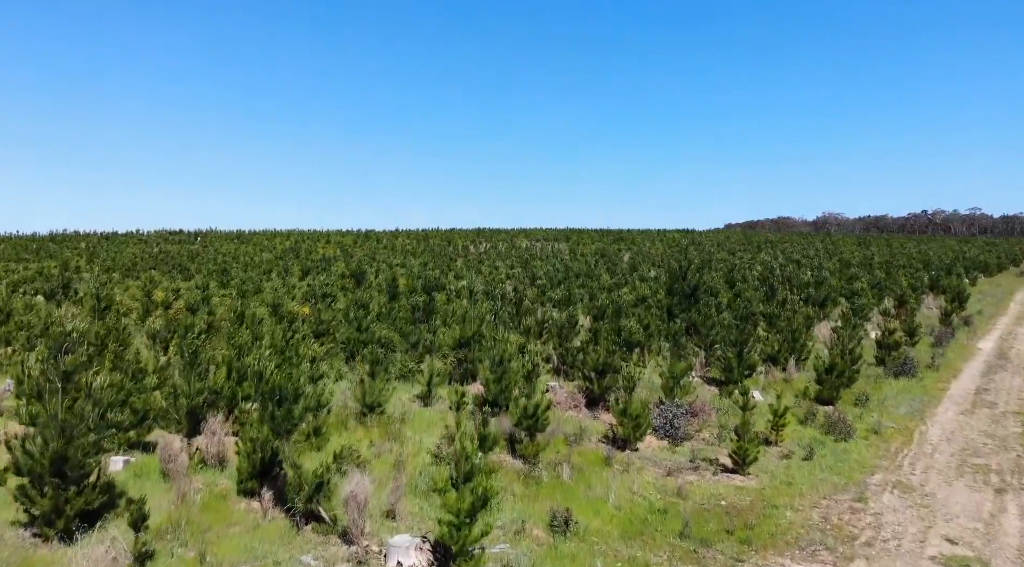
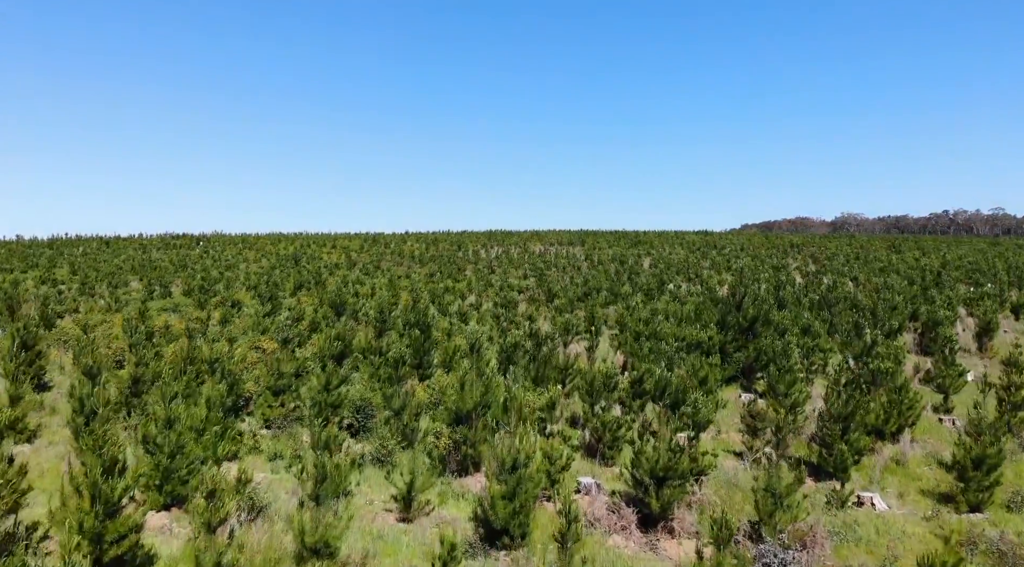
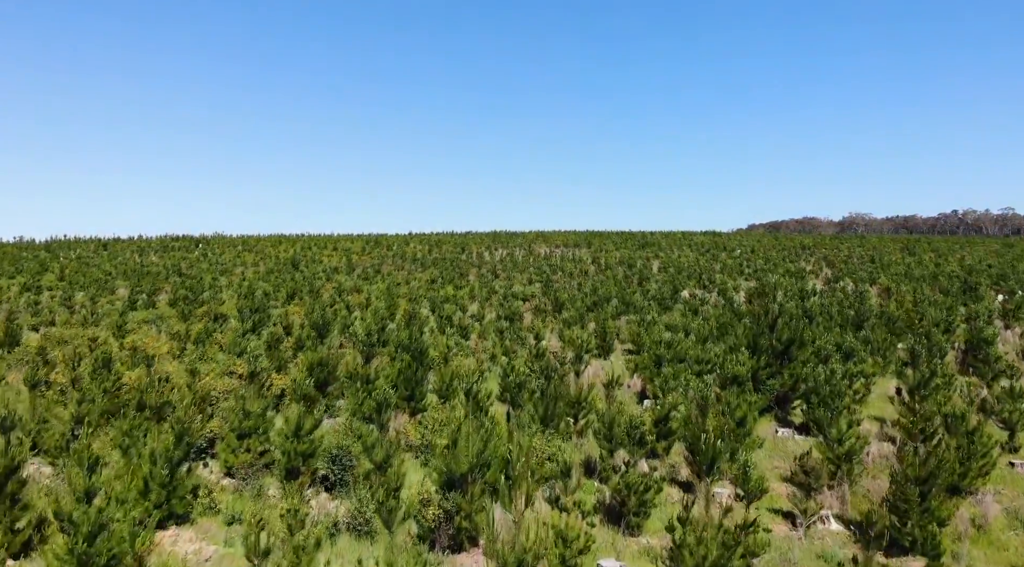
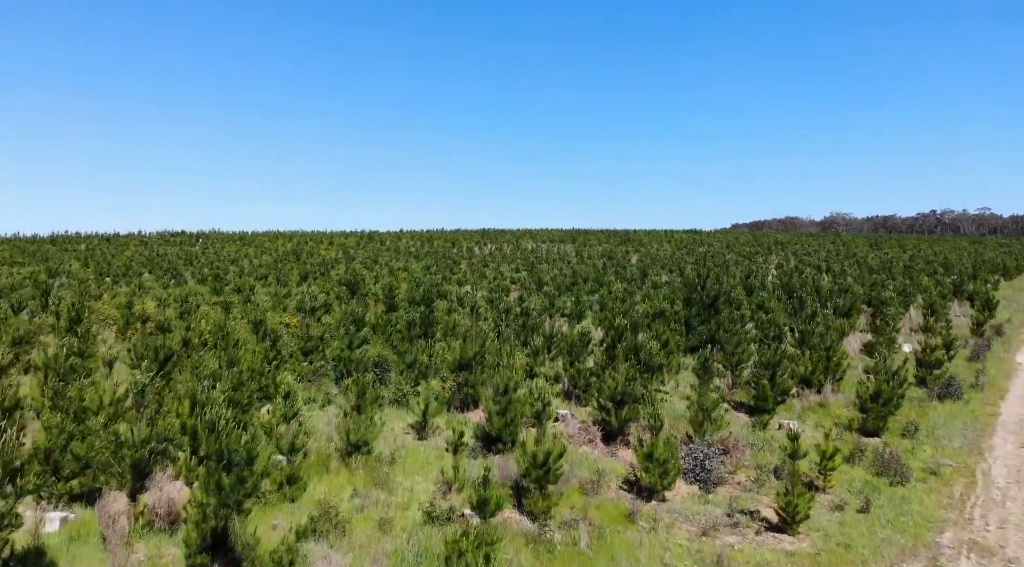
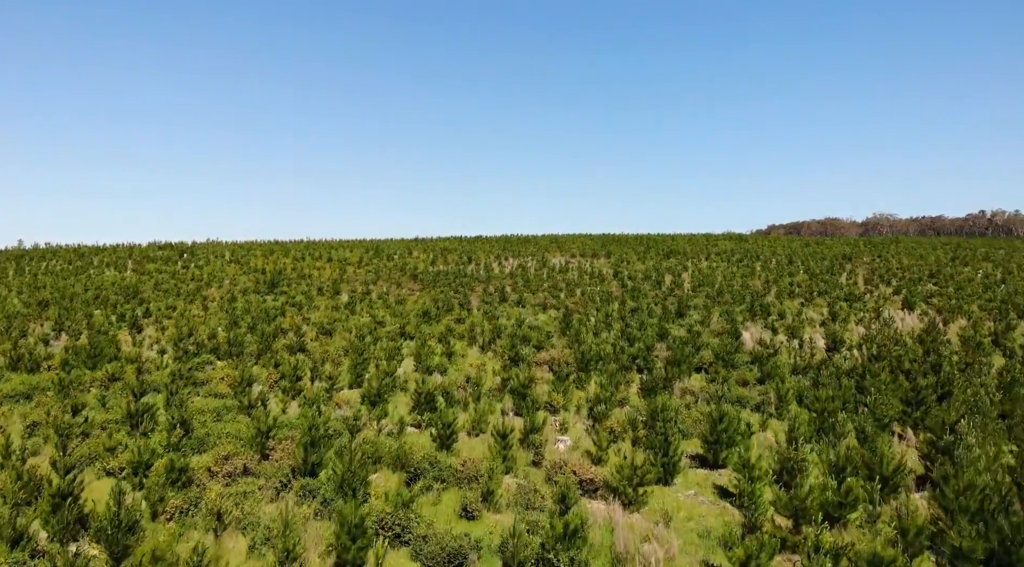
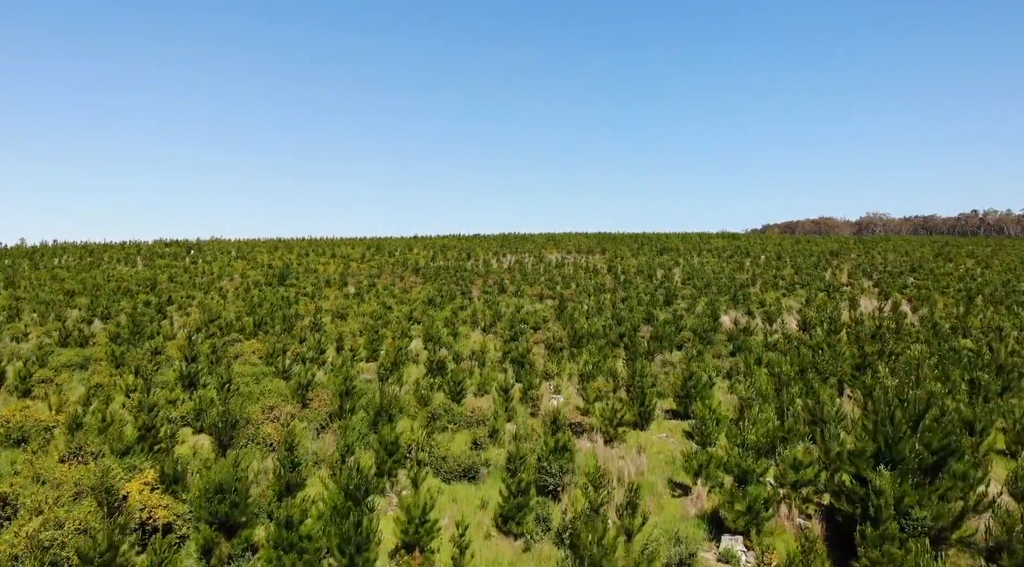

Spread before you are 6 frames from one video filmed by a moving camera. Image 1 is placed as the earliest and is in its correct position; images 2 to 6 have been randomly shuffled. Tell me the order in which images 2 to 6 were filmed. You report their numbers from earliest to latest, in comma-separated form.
4, 2, 3, 6, 5
